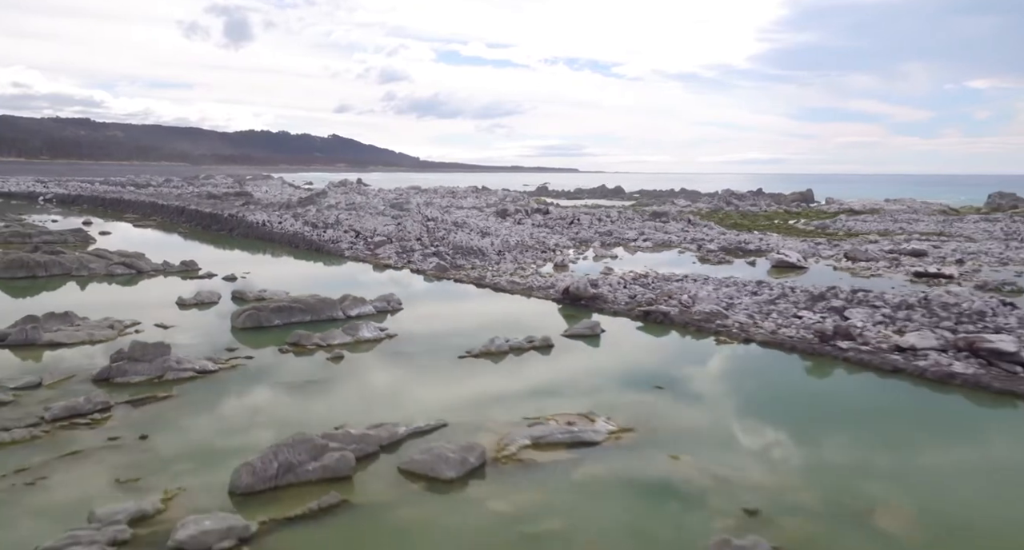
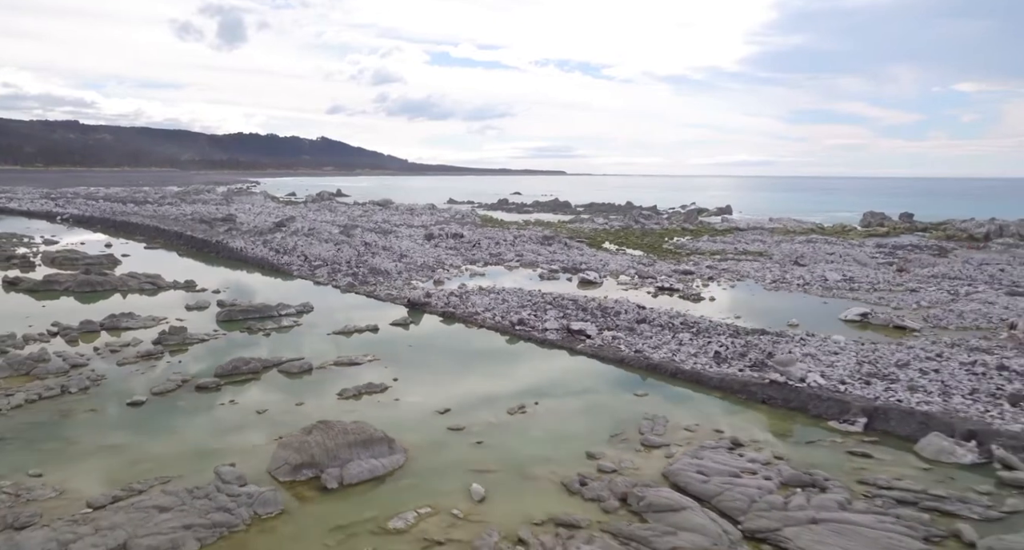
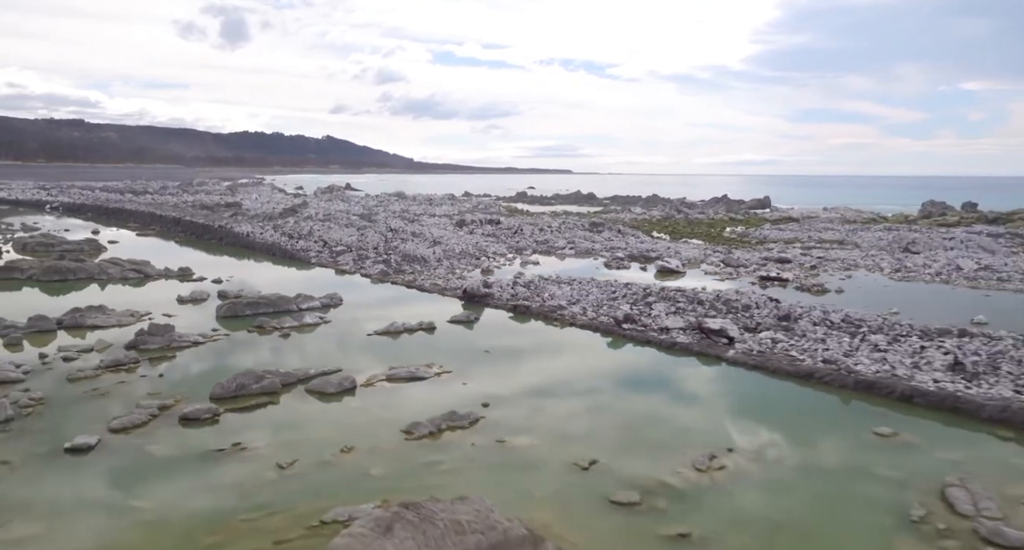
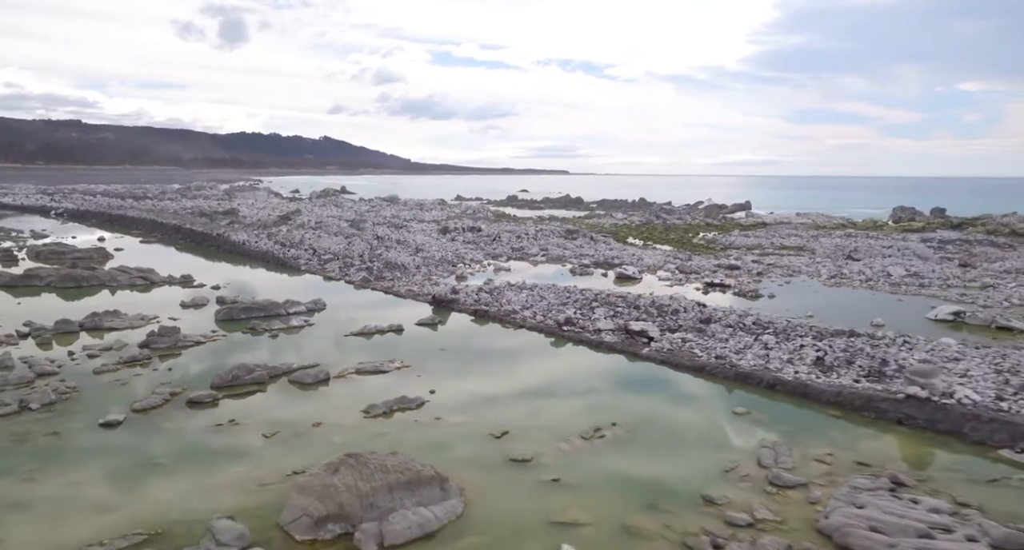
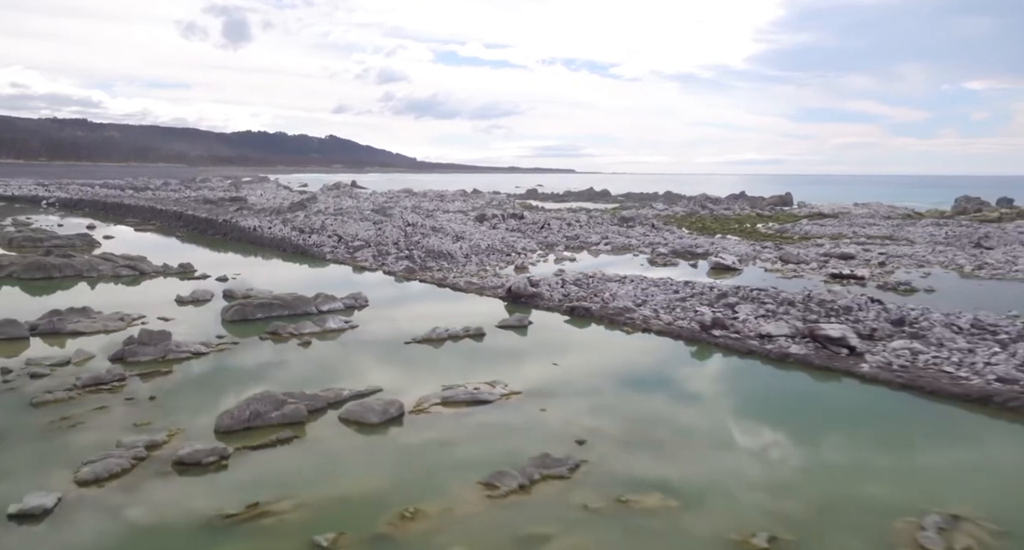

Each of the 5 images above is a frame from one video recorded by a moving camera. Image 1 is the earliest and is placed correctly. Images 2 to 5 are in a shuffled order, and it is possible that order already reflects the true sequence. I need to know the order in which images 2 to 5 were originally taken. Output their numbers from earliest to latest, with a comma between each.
5, 3, 4, 2
